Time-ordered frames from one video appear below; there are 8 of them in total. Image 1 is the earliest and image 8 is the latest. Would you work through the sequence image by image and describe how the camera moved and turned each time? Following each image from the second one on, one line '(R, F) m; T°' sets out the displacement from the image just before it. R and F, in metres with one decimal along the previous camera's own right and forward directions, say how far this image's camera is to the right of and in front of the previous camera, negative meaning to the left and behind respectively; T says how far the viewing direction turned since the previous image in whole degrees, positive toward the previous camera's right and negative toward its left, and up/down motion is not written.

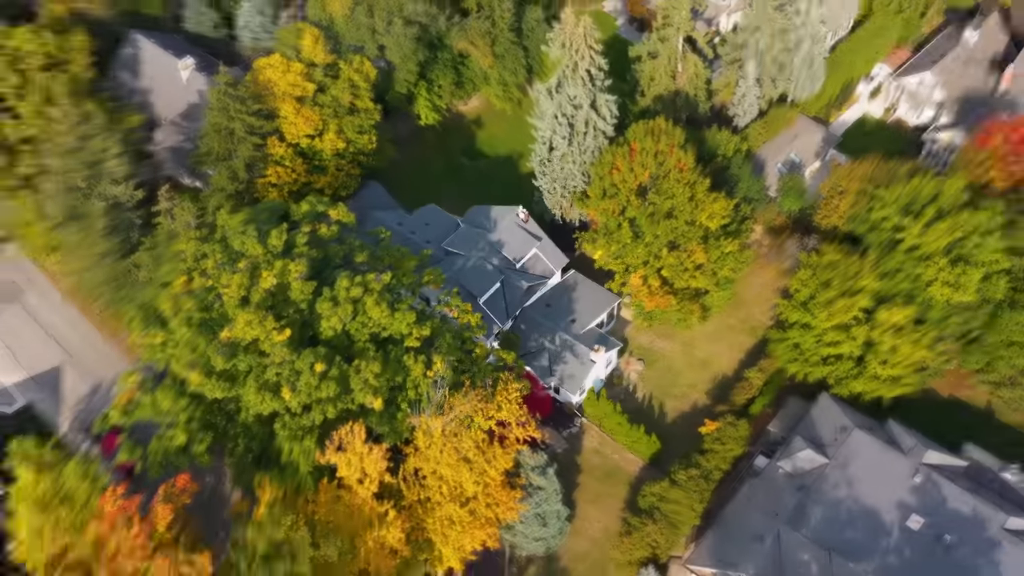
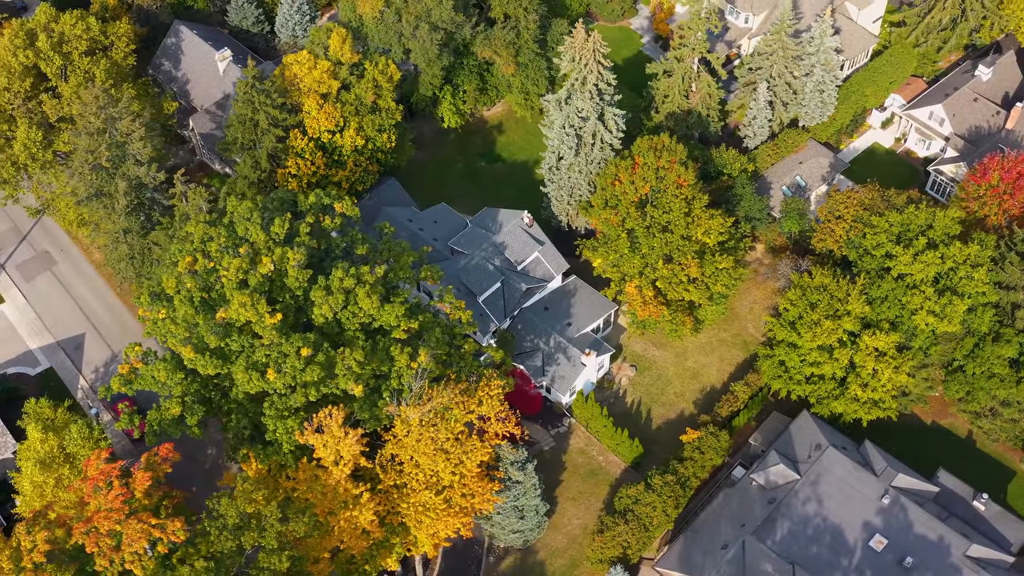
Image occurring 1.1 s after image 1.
(+2.5, -2.1) m; -3°
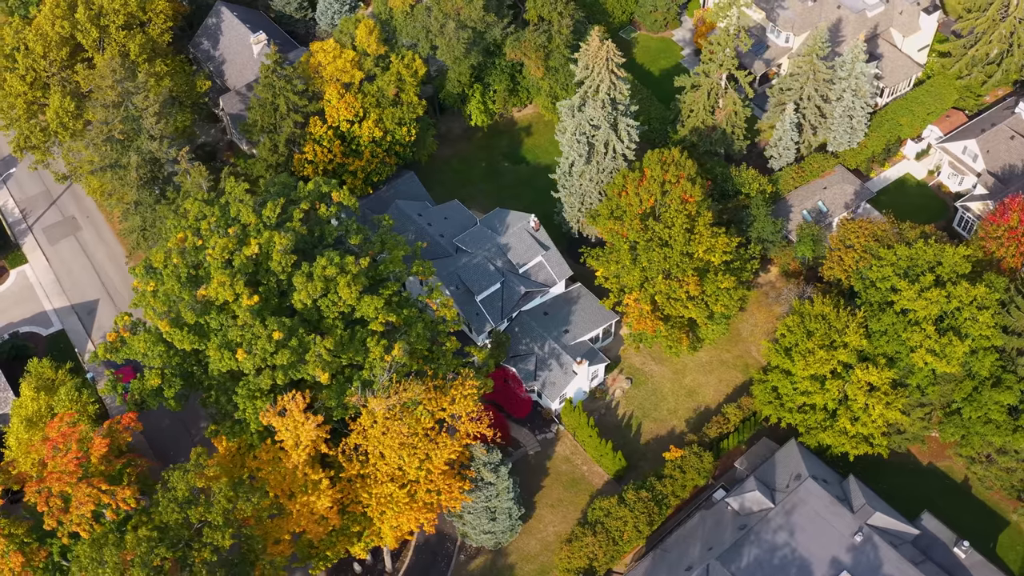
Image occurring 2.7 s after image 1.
(+4.0, 0.0) m; -4°
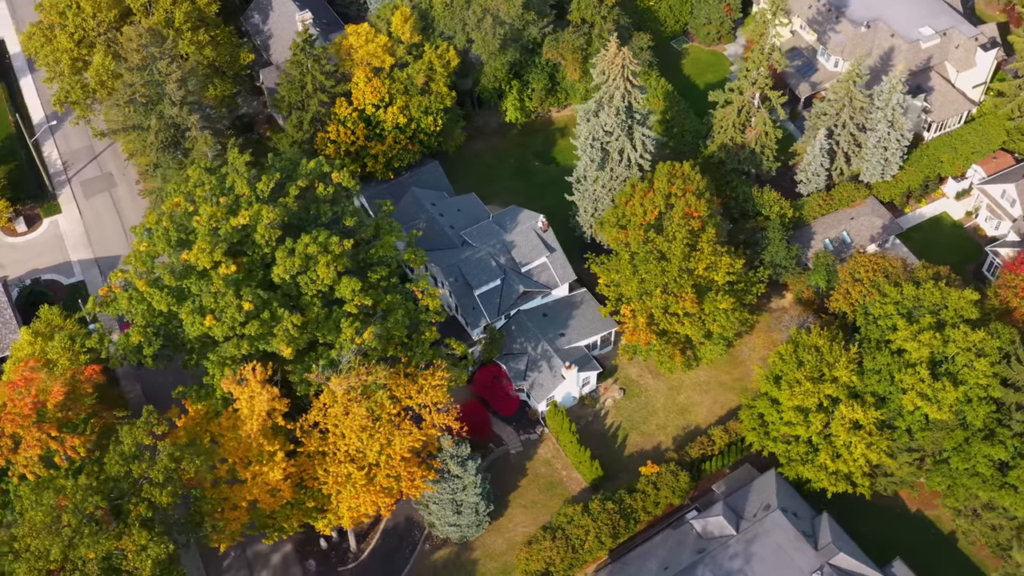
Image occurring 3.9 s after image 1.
(+4.9, +0.2) m; -5°
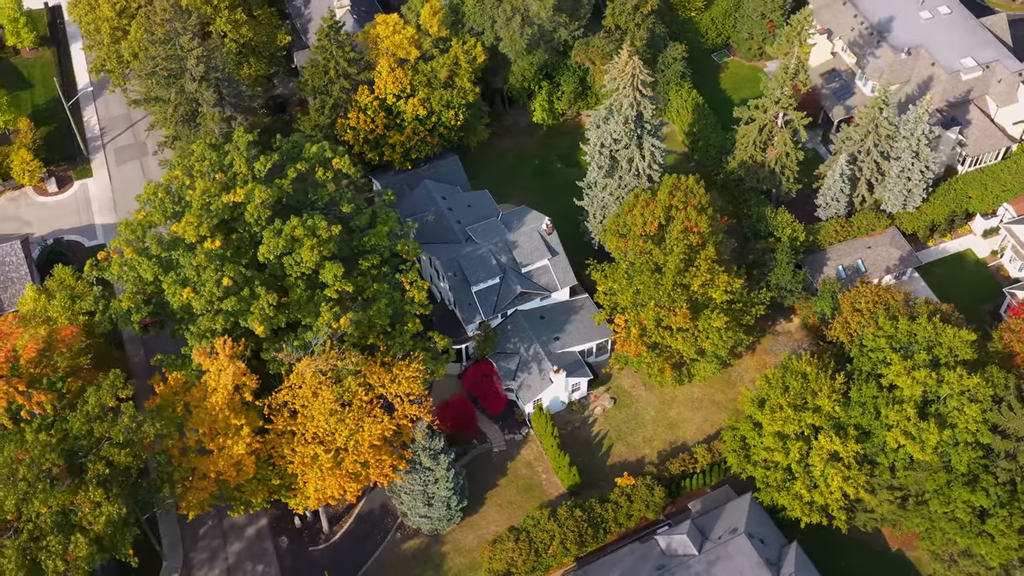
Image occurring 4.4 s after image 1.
(+4.2, 0.0) m; -4°
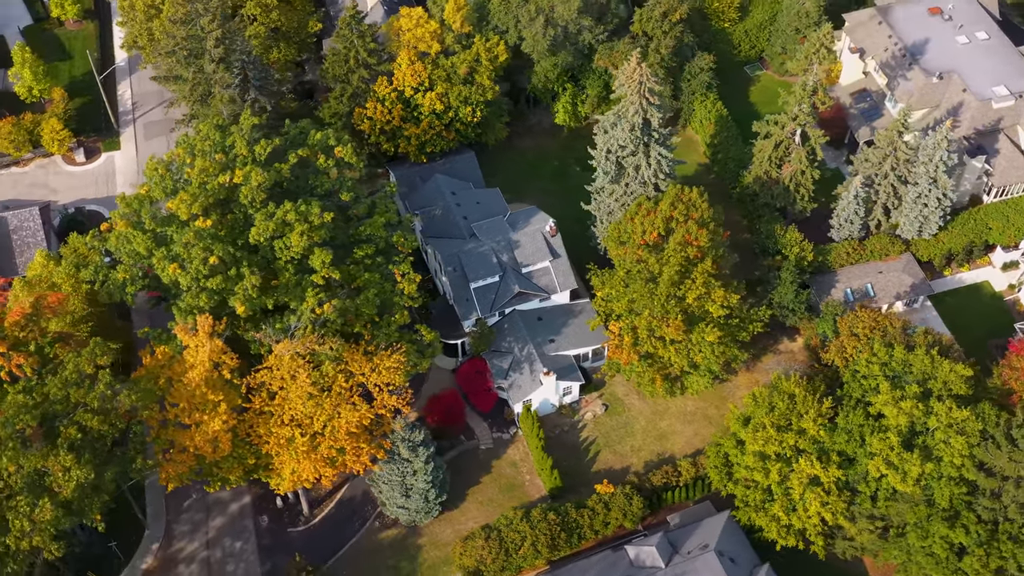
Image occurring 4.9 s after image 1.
(+3.4, 0.0) m; -3°
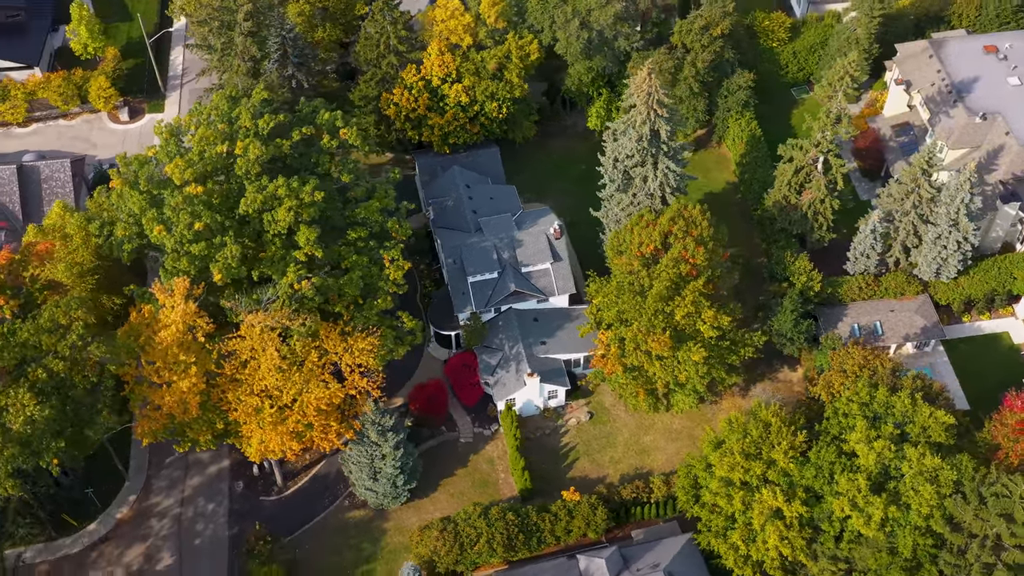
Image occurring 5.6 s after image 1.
(+5.1, +0.2) m; -5°
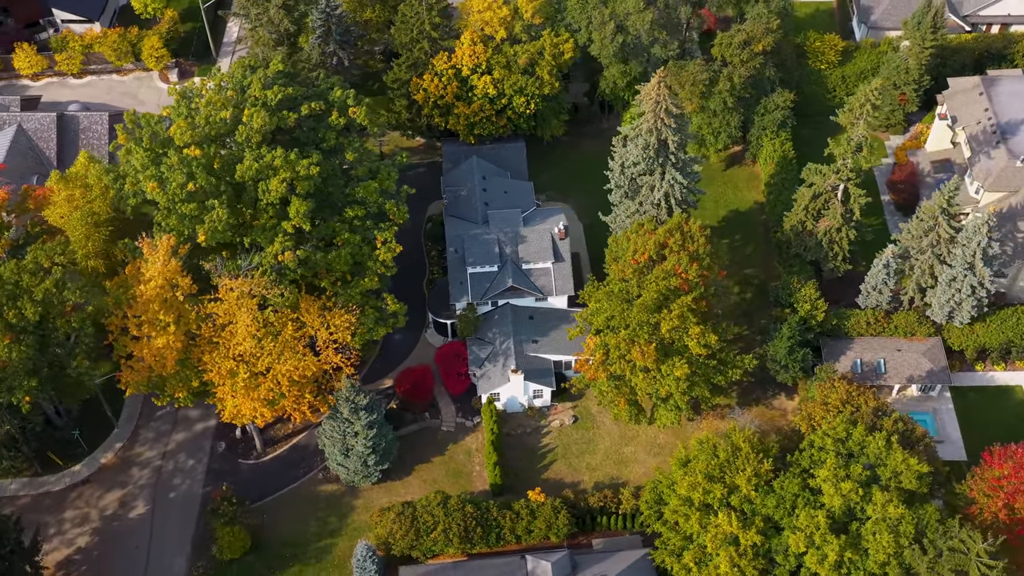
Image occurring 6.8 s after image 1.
(+5.2, +0.3) m; -5°
